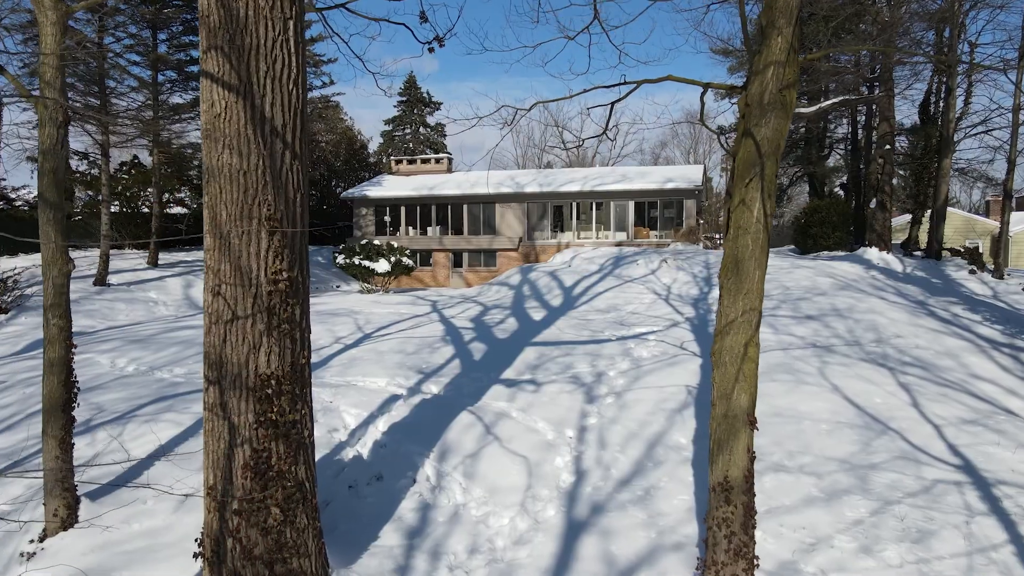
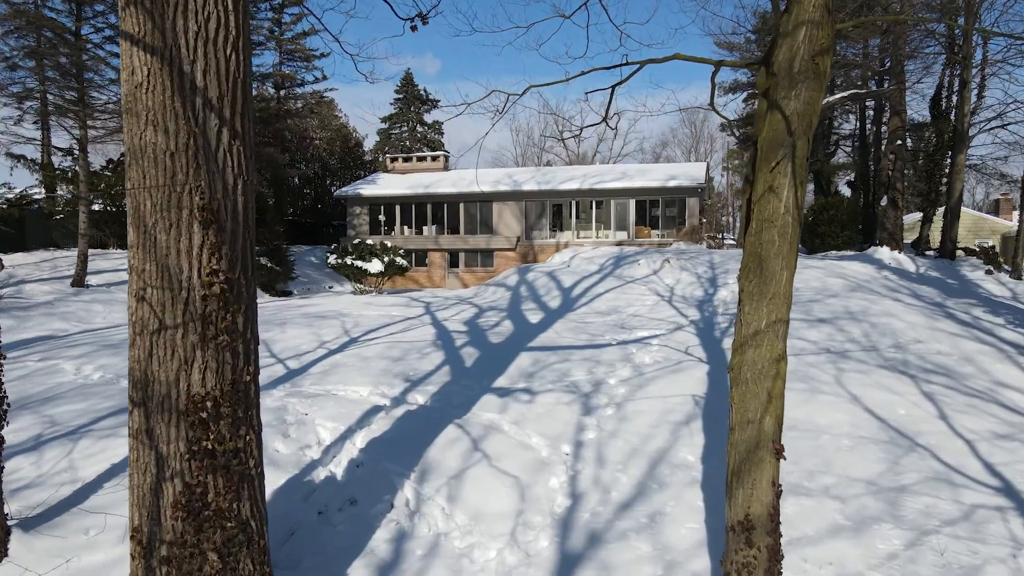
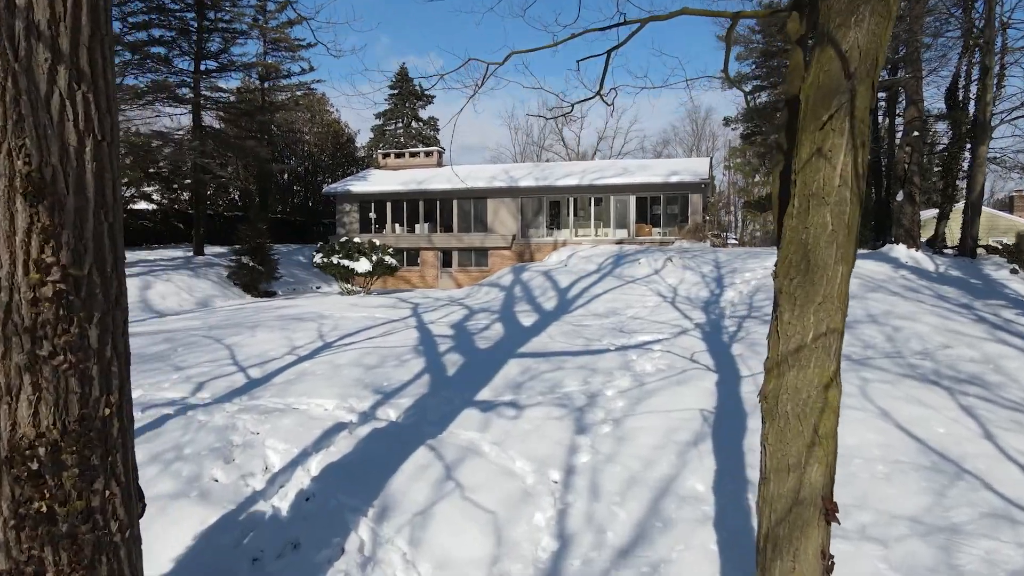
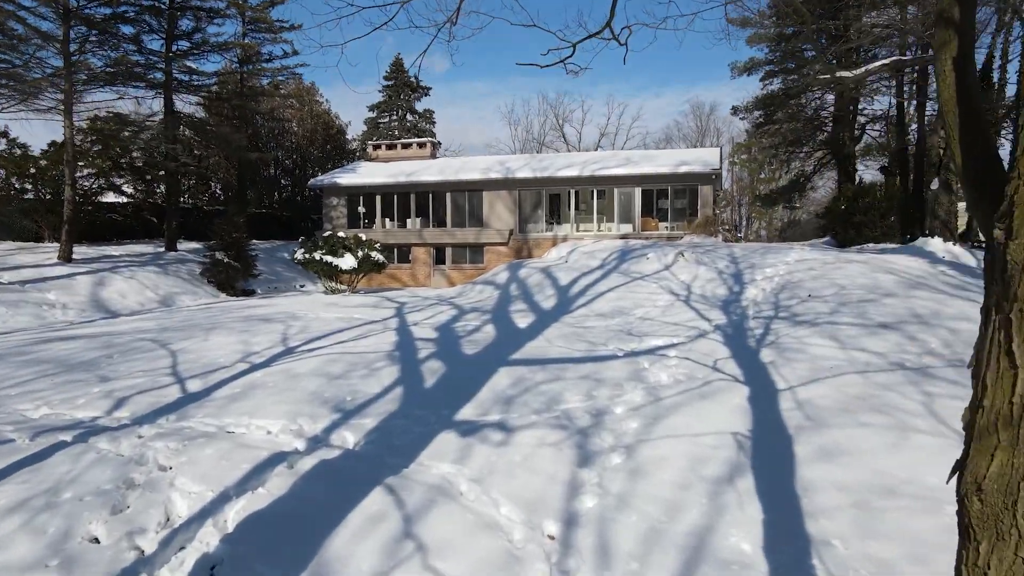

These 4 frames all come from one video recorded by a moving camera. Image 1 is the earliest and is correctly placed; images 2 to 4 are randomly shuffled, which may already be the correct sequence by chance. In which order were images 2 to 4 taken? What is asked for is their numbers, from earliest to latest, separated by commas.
2, 3, 4
